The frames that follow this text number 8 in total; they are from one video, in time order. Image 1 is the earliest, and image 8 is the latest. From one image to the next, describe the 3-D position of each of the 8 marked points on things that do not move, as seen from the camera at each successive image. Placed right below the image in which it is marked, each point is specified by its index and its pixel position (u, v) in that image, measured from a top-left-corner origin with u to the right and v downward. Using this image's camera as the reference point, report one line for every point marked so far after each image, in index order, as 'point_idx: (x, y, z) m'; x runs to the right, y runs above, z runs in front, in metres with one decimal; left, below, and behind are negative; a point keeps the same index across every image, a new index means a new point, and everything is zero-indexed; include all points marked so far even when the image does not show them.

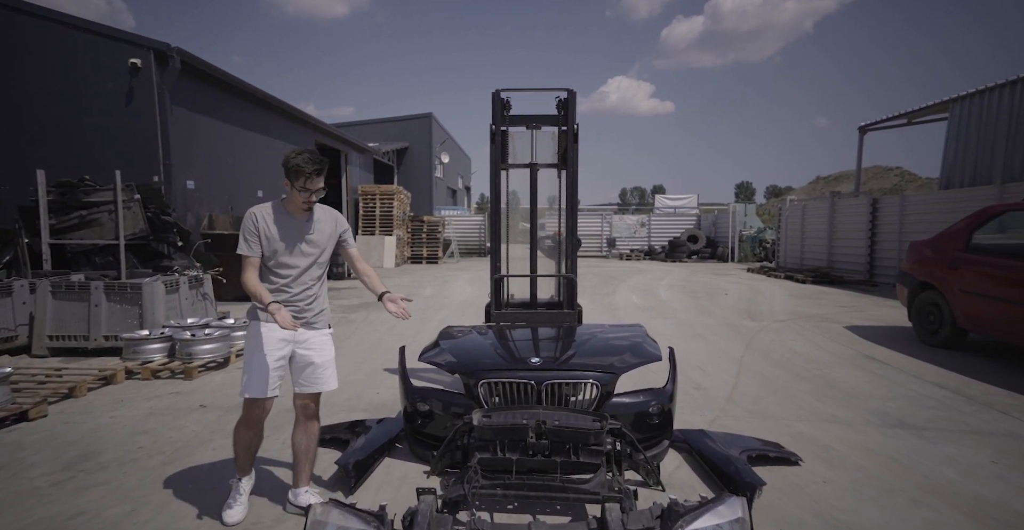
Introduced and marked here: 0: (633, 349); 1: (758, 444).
0: (+1.0, -0.7, +4.2) m
1: (+1.9, -1.4, +4.1) m
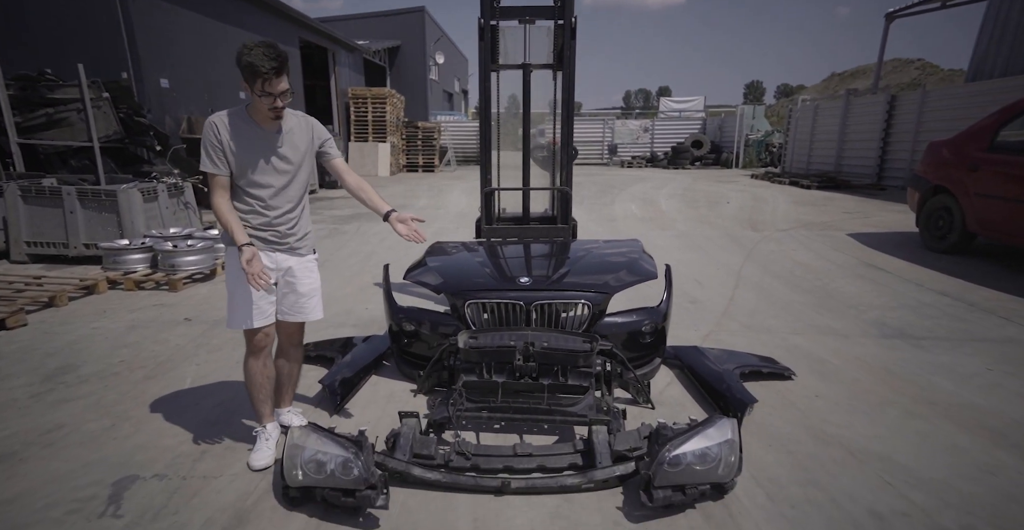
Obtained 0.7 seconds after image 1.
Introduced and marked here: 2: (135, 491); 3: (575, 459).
0: (+0.9, 0.0, +4.0) m
1: (+1.9, -0.7, +4.0) m
2: (-1.9, -1.1, +2.7) m
3: (+0.3, -1.1, +2.8) m
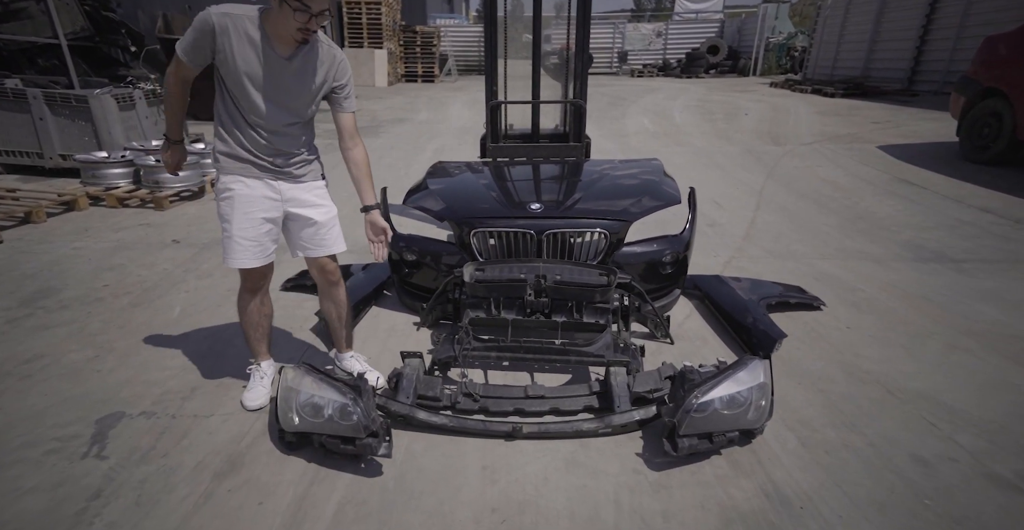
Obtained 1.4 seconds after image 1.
0: (+0.9, +0.5, +3.7) m
1: (+1.9, -0.2, +3.7) m
2: (-1.9, -0.8, +2.5) m
3: (+0.4, -0.7, +2.6) m
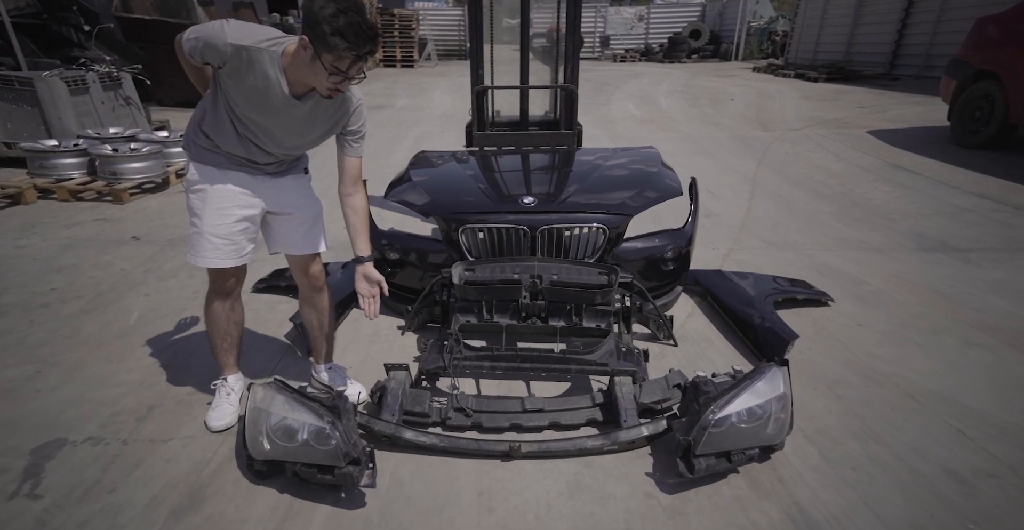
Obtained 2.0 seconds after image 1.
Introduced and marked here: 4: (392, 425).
0: (+0.9, +0.5, +3.4) m
1: (+1.9, -0.1, +3.6) m
2: (-1.9, -0.8, +2.2) m
3: (+0.4, -0.7, +2.4) m
4: (-0.5, -0.7, +2.3) m
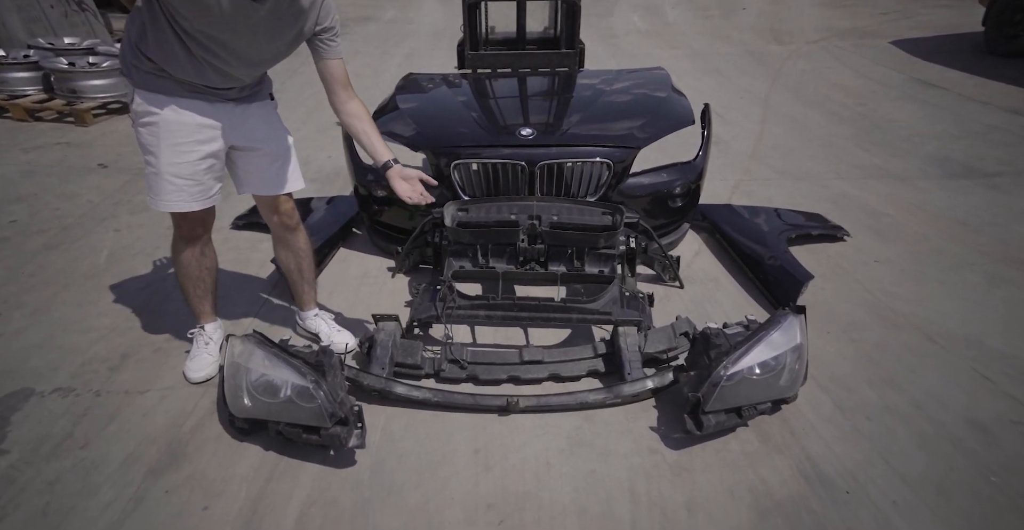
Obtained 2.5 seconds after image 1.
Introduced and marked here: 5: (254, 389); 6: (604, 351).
0: (+0.9, +0.9, +3.1) m
1: (+1.8, +0.3, +3.4) m
2: (-1.9, -0.6, +2.1) m
3: (+0.4, -0.4, +2.3) m
4: (-0.5, -0.5, +2.1) m
5: (-1.0, -0.5, +1.9) m
6: (+0.4, -0.4, +2.3) m
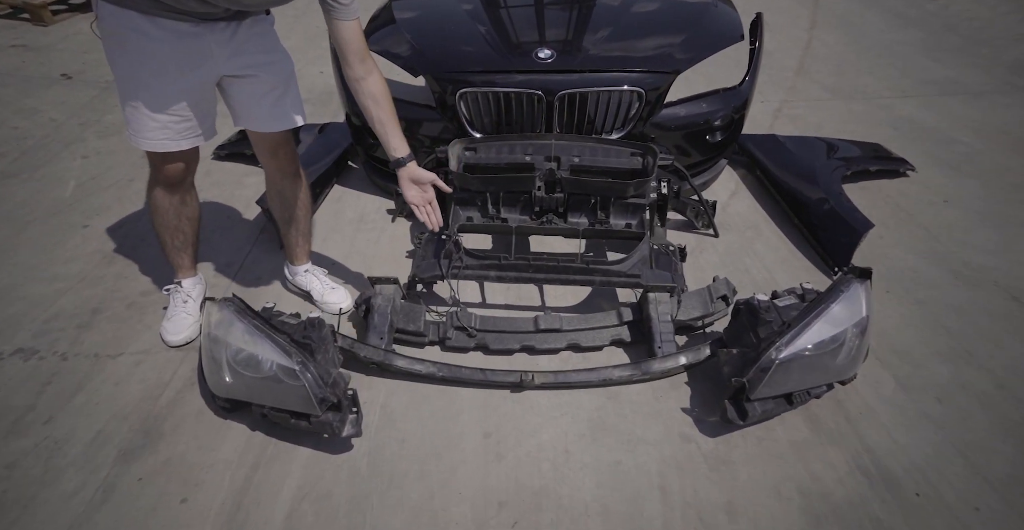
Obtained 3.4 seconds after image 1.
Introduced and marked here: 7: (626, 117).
0: (+0.9, +1.2, +2.6) m
1: (+1.9, +0.6, +2.9) m
2: (-1.9, -0.5, +1.9) m
3: (+0.4, -0.3, +2.0) m
4: (-0.5, -0.3, +1.9) m
5: (-0.9, -0.4, +1.7) m
6: (+0.5, -0.2, +2.1) m
7: (+0.5, +0.7, +2.5) m
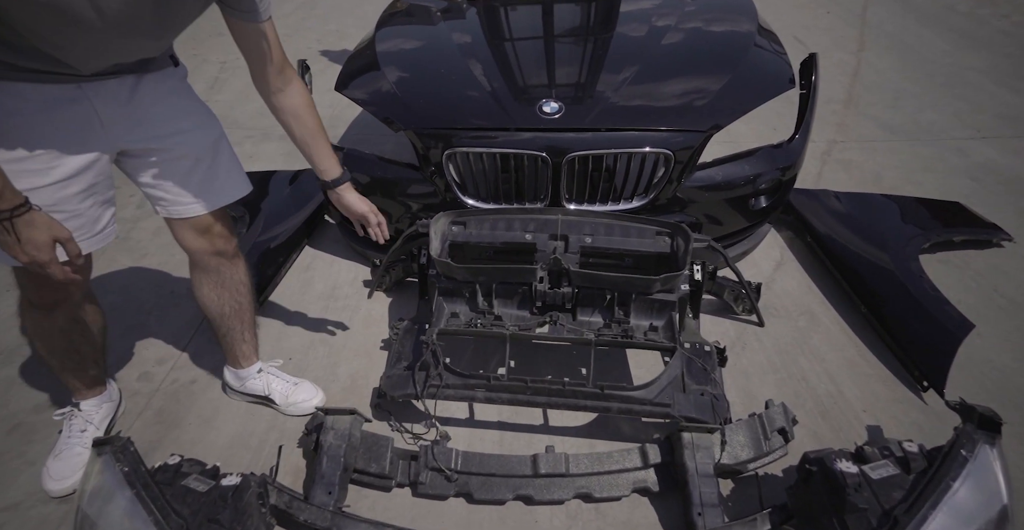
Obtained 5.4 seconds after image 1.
0: (+0.9, +0.8, +2.2) m
1: (+1.9, +0.2, +2.4) m
2: (-1.9, -0.8, +1.5) m
3: (+0.4, -0.6, +1.5) m
4: (-0.5, -0.7, +1.4) m
5: (-0.9, -0.7, +1.2) m
6: (+0.4, -0.6, +1.6) m
7: (+0.5, +0.3, +2.0) m
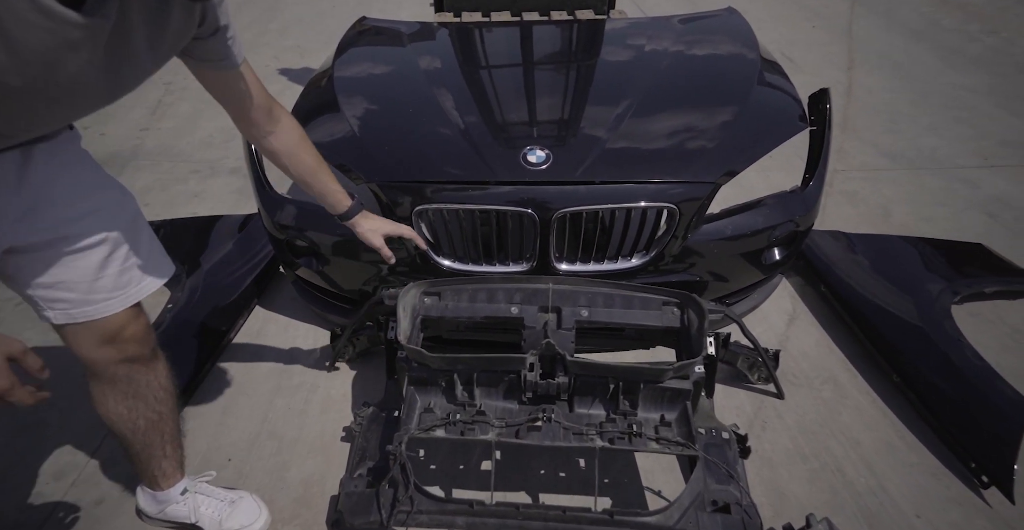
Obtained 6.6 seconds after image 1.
0: (+0.8, +0.6, +1.9) m
1: (+1.8, 0.0, +2.2) m
2: (-1.9, -1.1, +1.1) m
3: (+0.4, -0.9, +1.2) m
4: (-0.5, -0.9, +1.1) m
5: (-0.9, -1.0, +0.9) m
6: (+0.4, -0.8, +1.3) m
7: (+0.5, +0.1, +1.7) m
